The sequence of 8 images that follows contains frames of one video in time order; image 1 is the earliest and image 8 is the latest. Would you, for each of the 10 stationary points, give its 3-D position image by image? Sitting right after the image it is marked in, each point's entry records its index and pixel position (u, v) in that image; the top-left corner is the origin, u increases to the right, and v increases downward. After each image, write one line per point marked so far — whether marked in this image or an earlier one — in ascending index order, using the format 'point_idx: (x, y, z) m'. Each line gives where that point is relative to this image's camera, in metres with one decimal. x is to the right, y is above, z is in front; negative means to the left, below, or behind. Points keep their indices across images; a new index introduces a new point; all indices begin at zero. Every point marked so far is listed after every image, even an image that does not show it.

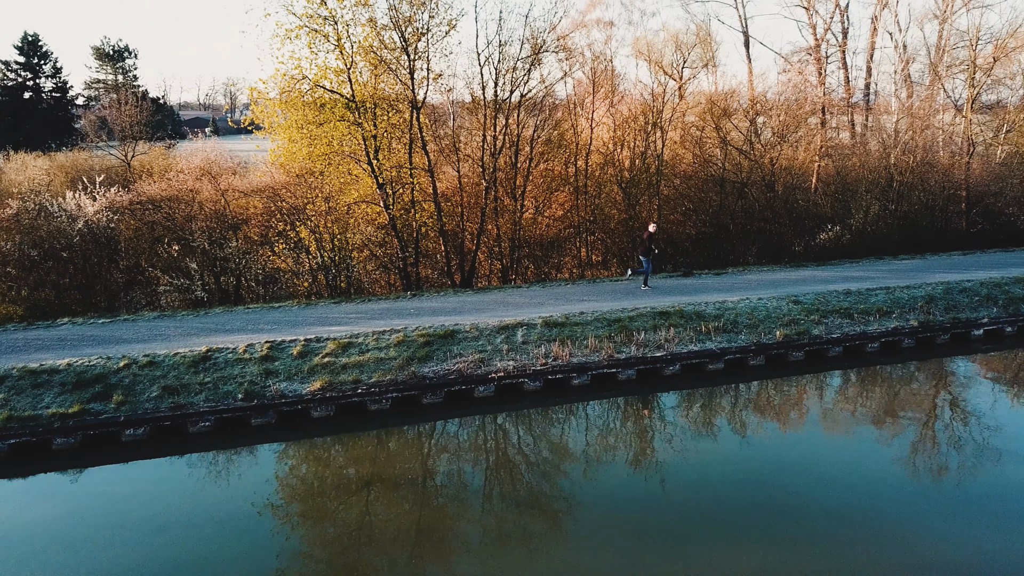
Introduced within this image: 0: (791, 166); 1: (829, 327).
0: (+5.7, +2.5, +16.5) m
1: (+4.3, -0.5, +10.9) m
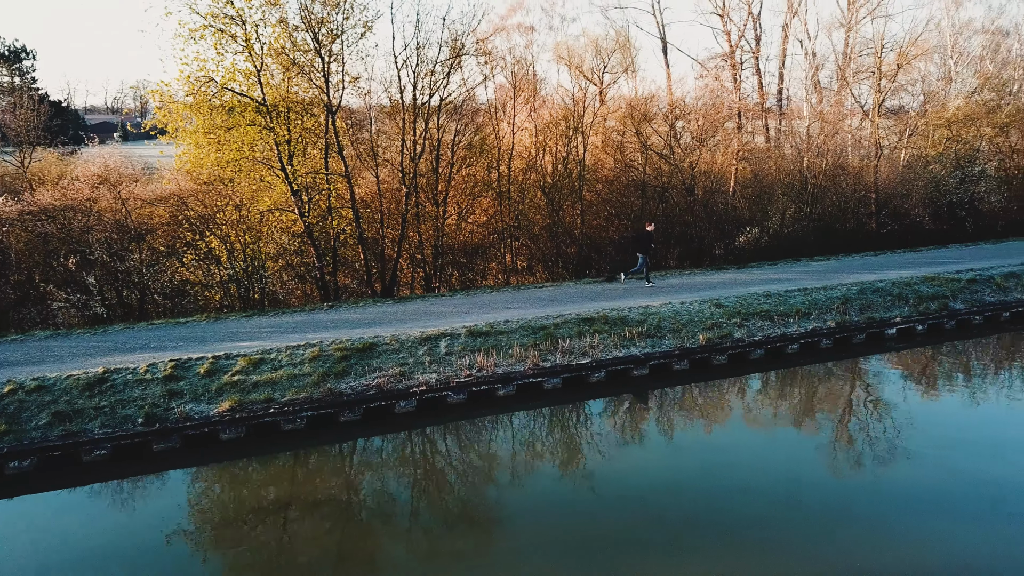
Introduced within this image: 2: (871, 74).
0: (+4.1, +2.4, +16.7) m
1: (+3.3, -0.6, +11.0) m
2: (+8.9, +5.3, +20.0) m
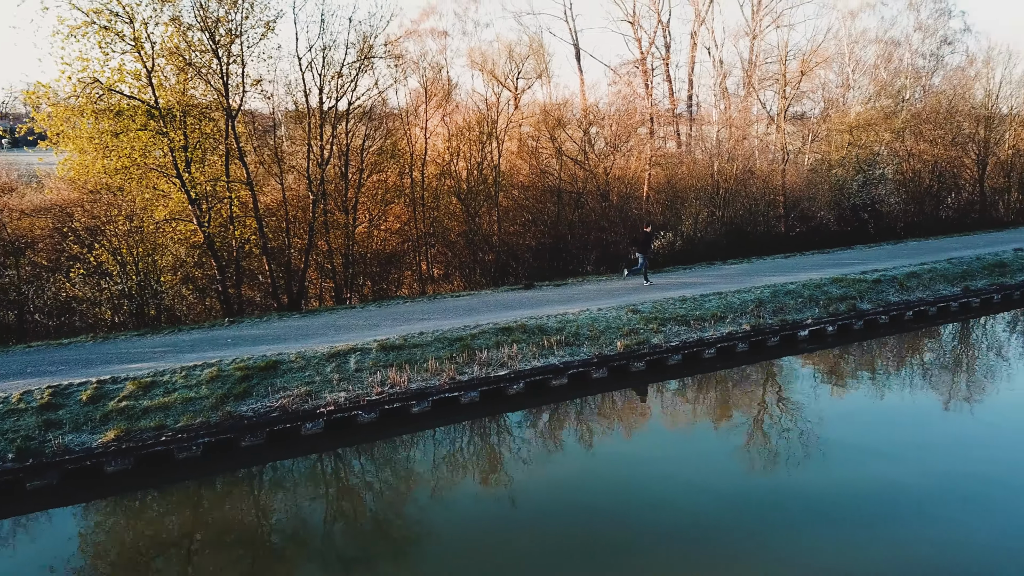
0: (+2.3, +2.3, +16.7) m
1: (+2.1, -0.6, +10.9) m
2: (+6.7, +5.2, +20.5) m
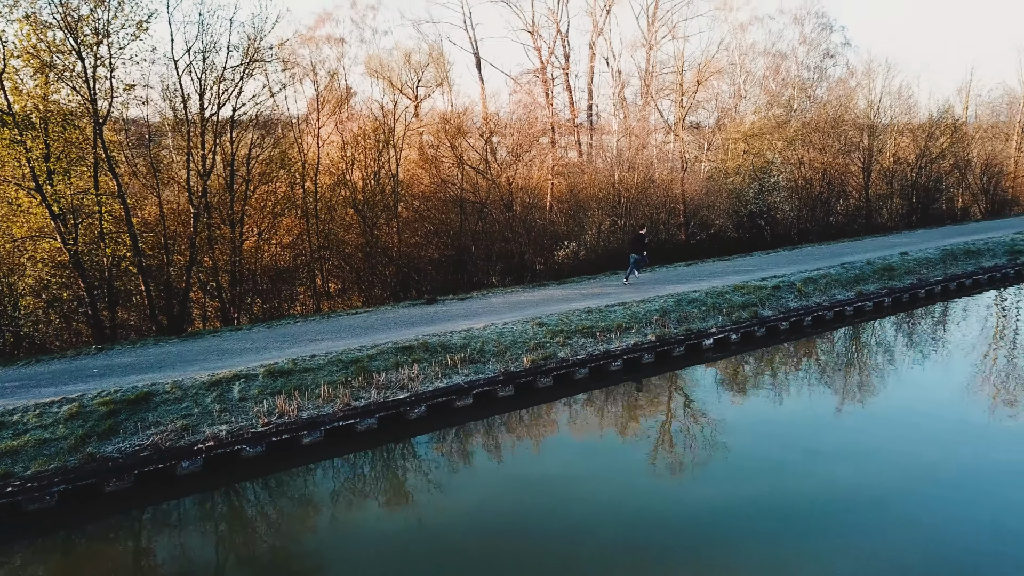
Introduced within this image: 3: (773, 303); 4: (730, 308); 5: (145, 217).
0: (+0.3, +2.1, +16.4) m
1: (+0.8, -0.8, +10.6) m
2: (+4.1, +5.0, +20.7) m
3: (+4.5, -0.3, +13.8) m
4: (+3.6, -0.3, +13.2) m
5: (-5.6, +1.1, +12.2) m
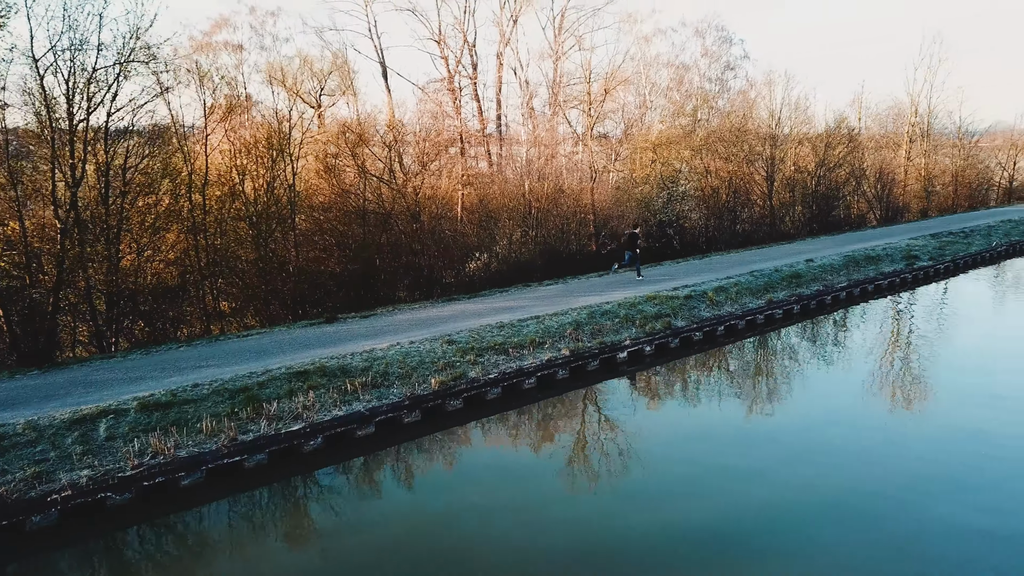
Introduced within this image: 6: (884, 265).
0: (-1.5, +1.8, +15.8) m
1: (-0.3, -1.0, +10.1) m
2: (+1.7, +4.8, +20.5) m
3: (+2.9, -0.4, +13.6) m
4: (+2.1, -0.5, +12.9) m
5: (-6.9, +0.7, +10.9) m
6: (+9.0, +0.6, +19.3) m
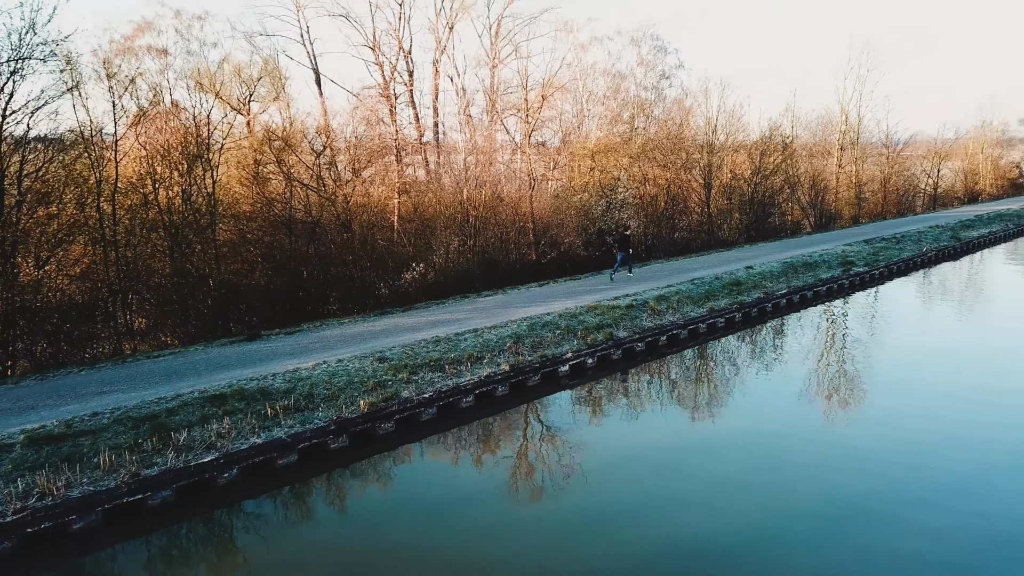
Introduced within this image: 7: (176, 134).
0: (-2.7, +1.6, +15.1) m
1: (-1.1, -1.2, +9.4) m
2: (+0.1, +4.5, +20.1) m
3: (+1.9, -0.6, +13.2) m
4: (+1.1, -0.7, +12.5) m
5: (-7.7, +0.5, +9.8) m
6: (+7.5, +0.4, +19.4) m
7: (-5.3, +2.4, +12.7) m
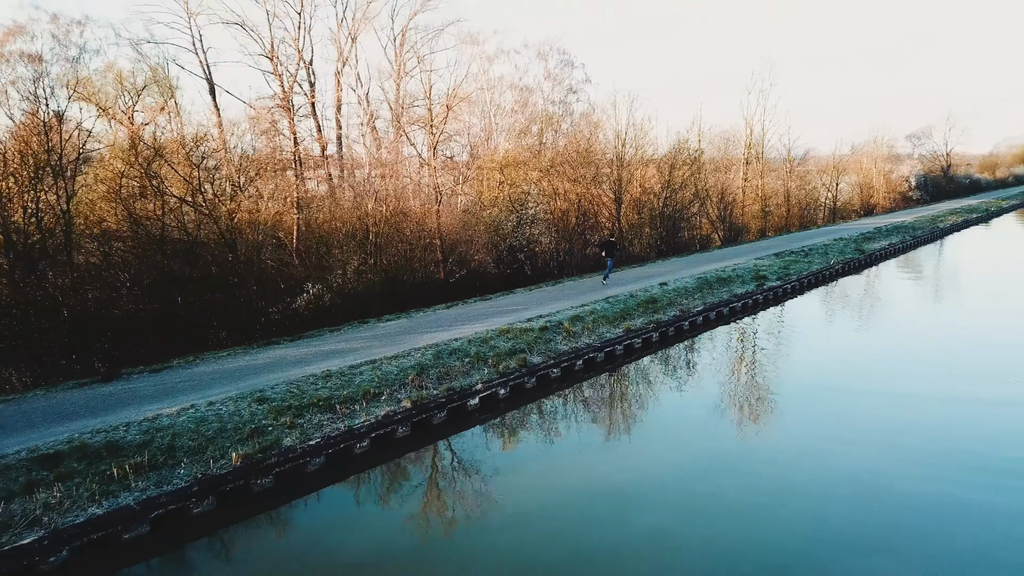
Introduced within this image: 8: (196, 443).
0: (-4.4, +1.1, +13.7) m
1: (-2.1, -1.4, +8.2) m
2: (-2.1, +4.0, +19.0) m
3: (+0.4, -0.9, +12.3) m
4: (-0.2, -1.0, +11.5) m
5: (-8.7, +0.1, +7.9) m
6: (+5.3, 0.0, +19.1) m
7: (-6.7, +2.0, +11.0) m
8: (-2.9, -1.4, +7.4) m
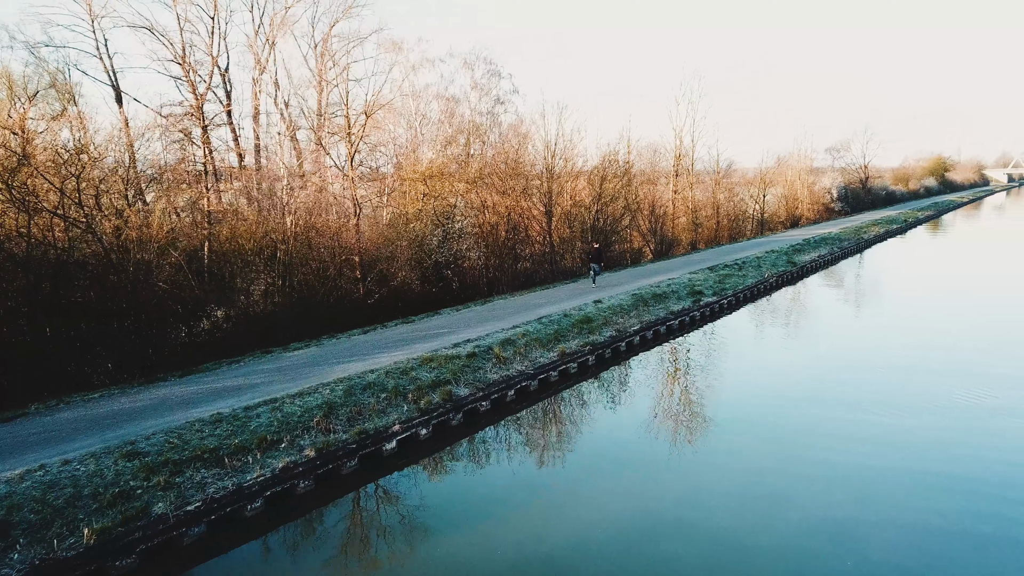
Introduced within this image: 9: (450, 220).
0: (-5.6, +0.8, +12.2) m
1: (-2.8, -1.7, +6.9) m
2: (-3.8, +3.6, +17.7) m
3: (-0.6, -1.2, +11.1) m
4: (-1.2, -1.3, +10.3) m
5: (-9.4, -0.3, +6.0) m
6: (+3.6, -0.3, +18.3) m
7: (-7.6, +1.6, +9.3) m
8: (-3.5, -1.7, +6.0) m
9: (-1.5, +1.7, +19.3) m
